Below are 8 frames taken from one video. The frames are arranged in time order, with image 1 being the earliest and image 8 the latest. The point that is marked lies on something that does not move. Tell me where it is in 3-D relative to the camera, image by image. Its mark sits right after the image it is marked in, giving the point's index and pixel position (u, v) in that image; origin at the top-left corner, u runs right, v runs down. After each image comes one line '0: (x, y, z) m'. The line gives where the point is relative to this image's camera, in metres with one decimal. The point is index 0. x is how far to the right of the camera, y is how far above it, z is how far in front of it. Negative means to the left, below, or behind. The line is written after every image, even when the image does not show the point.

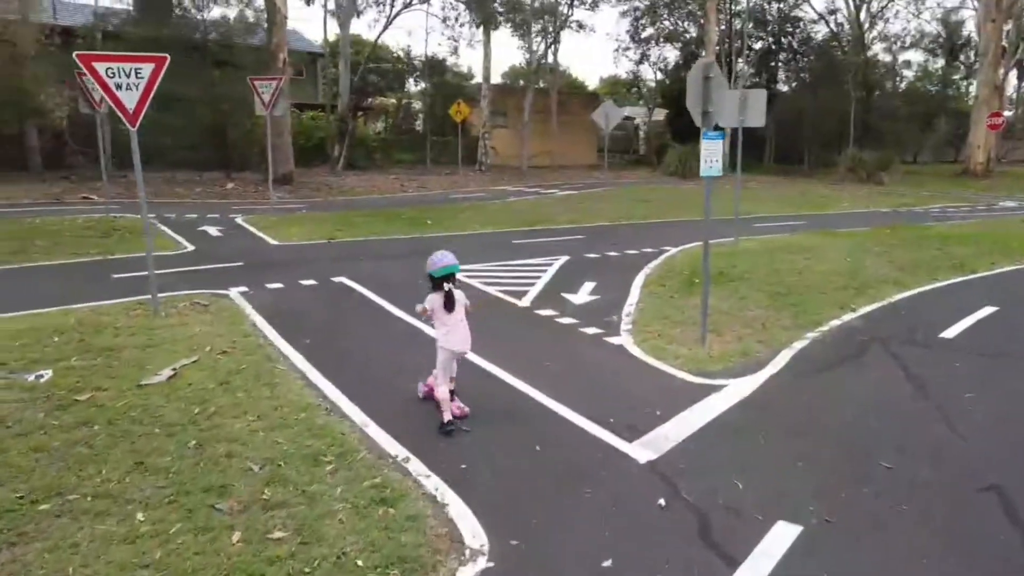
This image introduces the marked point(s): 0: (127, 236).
0: (-7.7, +1.0, +14.3) m
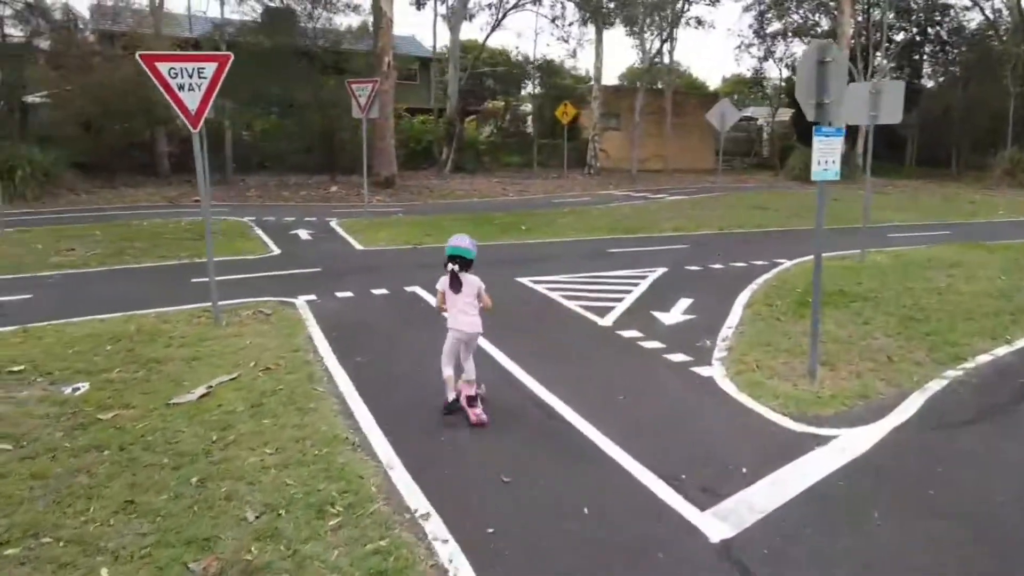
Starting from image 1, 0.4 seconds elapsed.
0: (-5.9, +1.0, +14.4) m
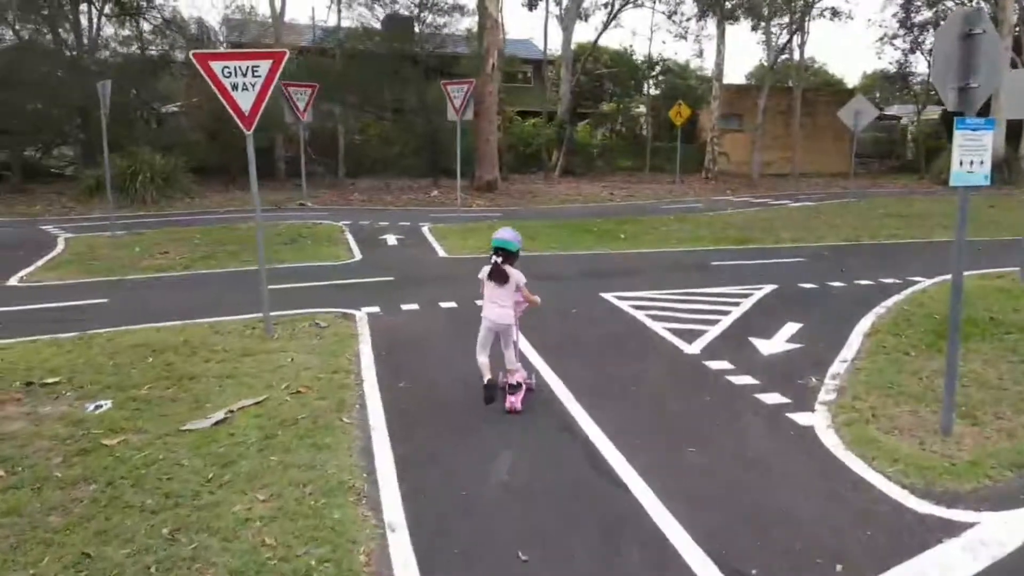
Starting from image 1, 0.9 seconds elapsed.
0: (-4.1, +0.9, +14.3) m
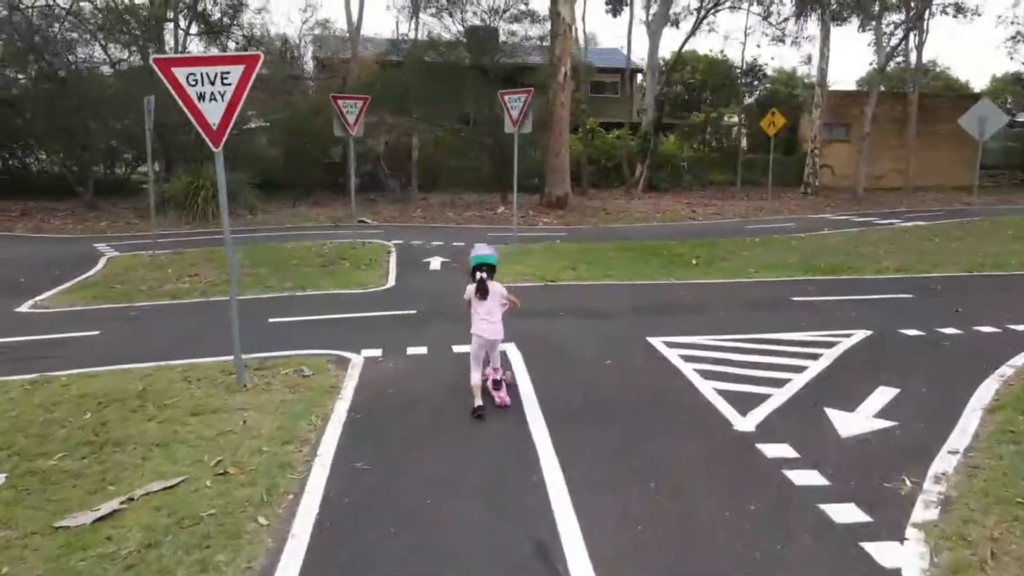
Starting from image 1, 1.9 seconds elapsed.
0: (-3.1, +0.4, +13.3) m
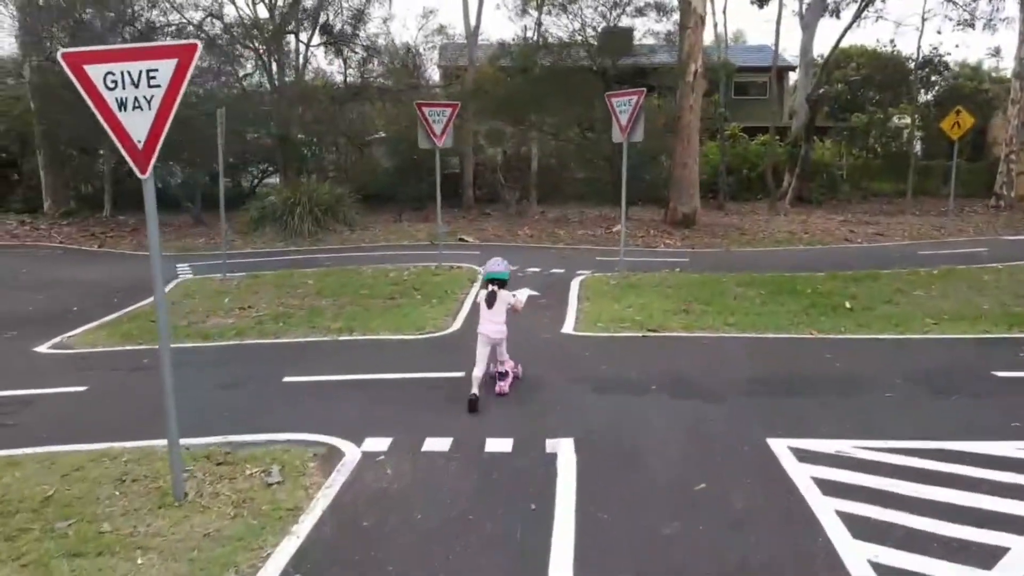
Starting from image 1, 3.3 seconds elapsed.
0: (-1.6, -0.2, +11.5) m
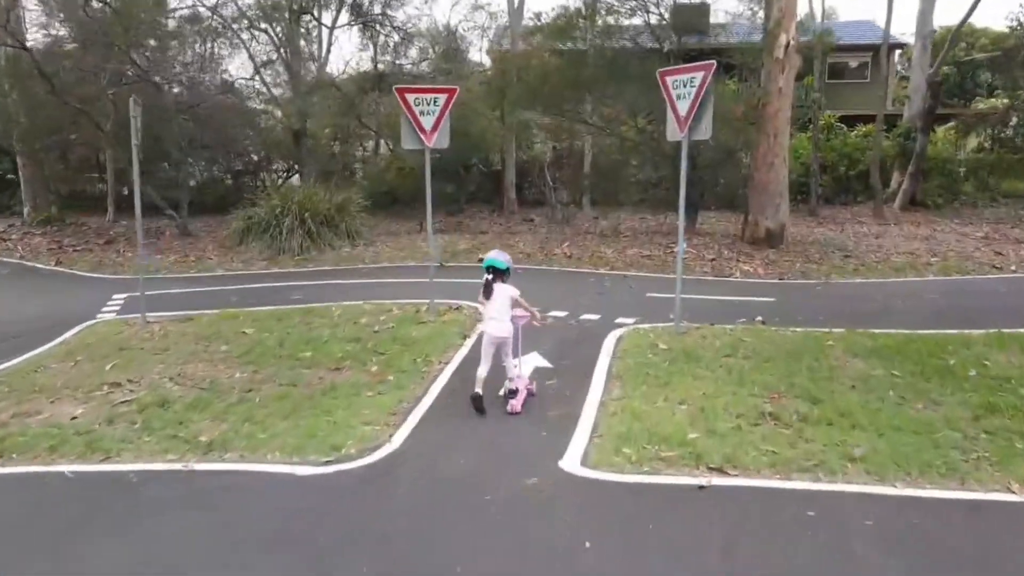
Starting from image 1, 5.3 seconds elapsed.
0: (-1.7, -1.0, +7.8) m
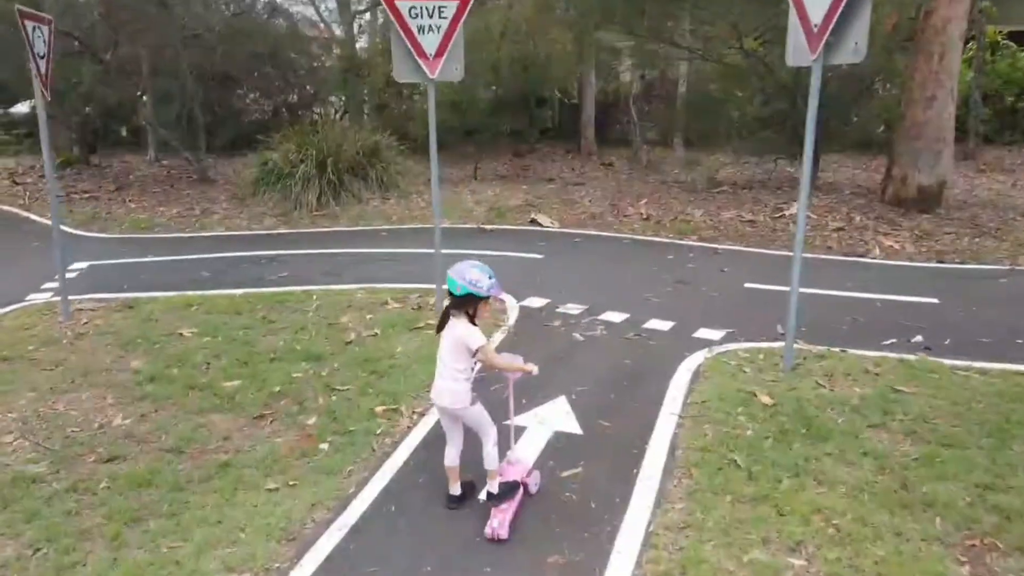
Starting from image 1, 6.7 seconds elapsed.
0: (-1.7, -1.1, +5.0) m
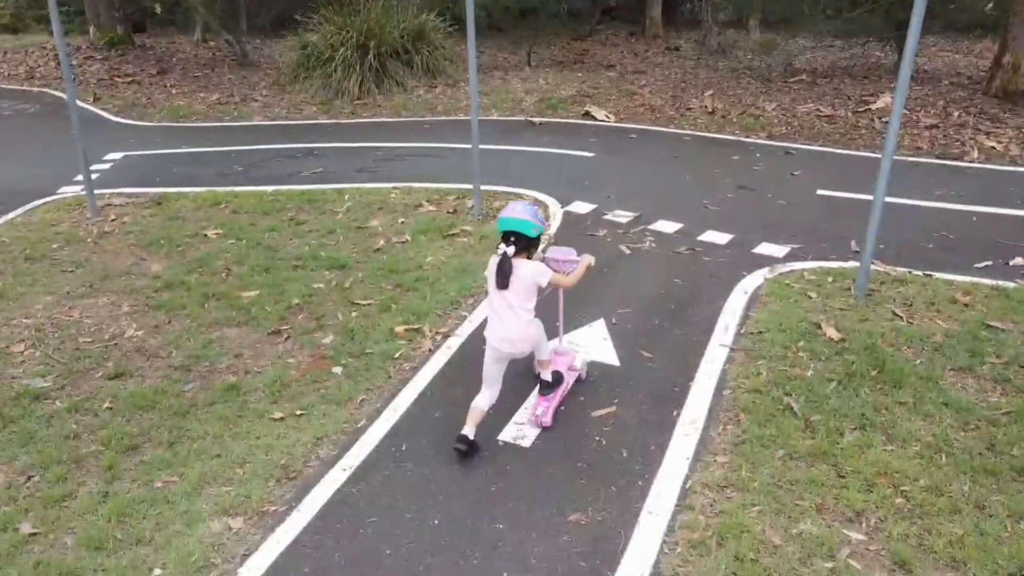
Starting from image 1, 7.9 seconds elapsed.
0: (-1.5, -0.5, +4.7) m
